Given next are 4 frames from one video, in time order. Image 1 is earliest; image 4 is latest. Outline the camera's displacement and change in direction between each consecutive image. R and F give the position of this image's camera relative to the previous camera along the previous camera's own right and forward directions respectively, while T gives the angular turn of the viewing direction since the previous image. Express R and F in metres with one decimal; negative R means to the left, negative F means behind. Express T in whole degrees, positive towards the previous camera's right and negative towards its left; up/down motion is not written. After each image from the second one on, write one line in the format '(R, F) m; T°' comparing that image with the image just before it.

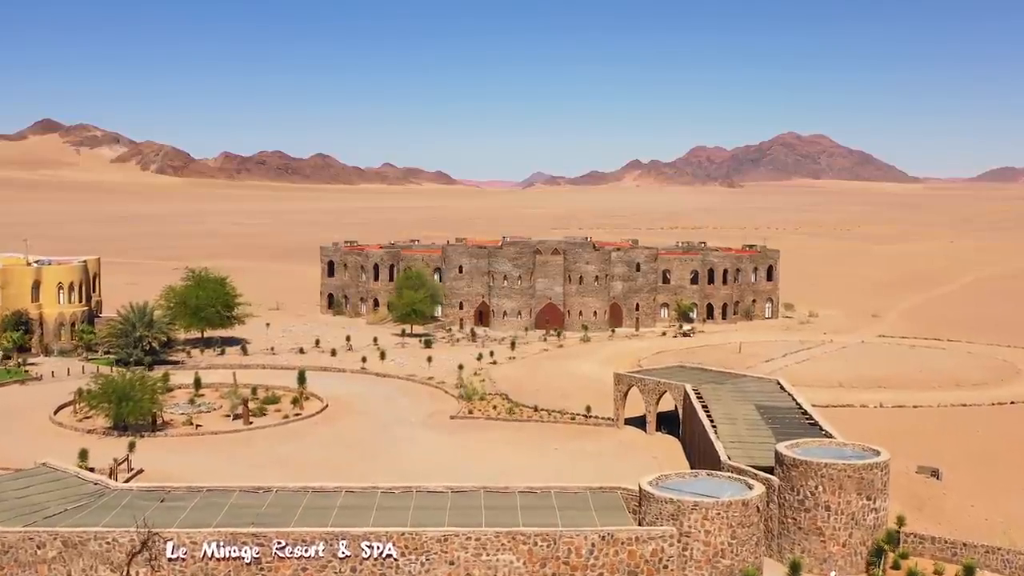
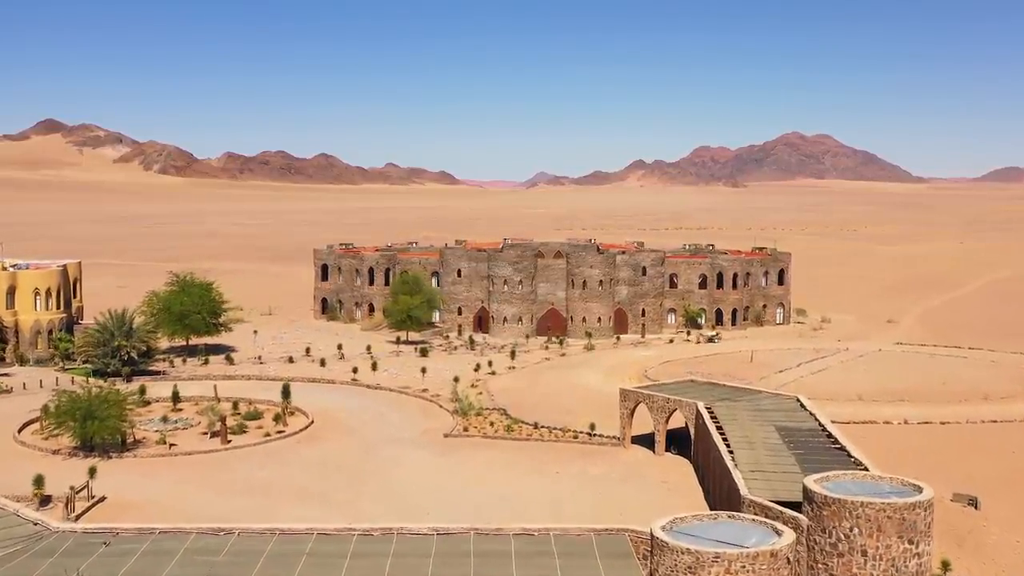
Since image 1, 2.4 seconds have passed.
(+0.2, +2.9) m; 0°
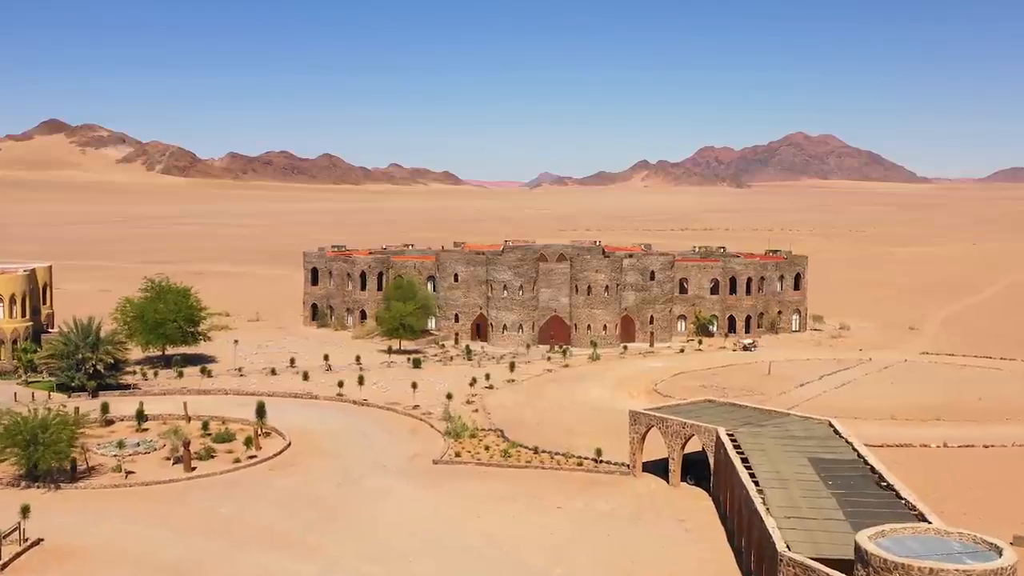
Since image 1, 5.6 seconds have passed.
(+0.2, +4.0) m; 0°
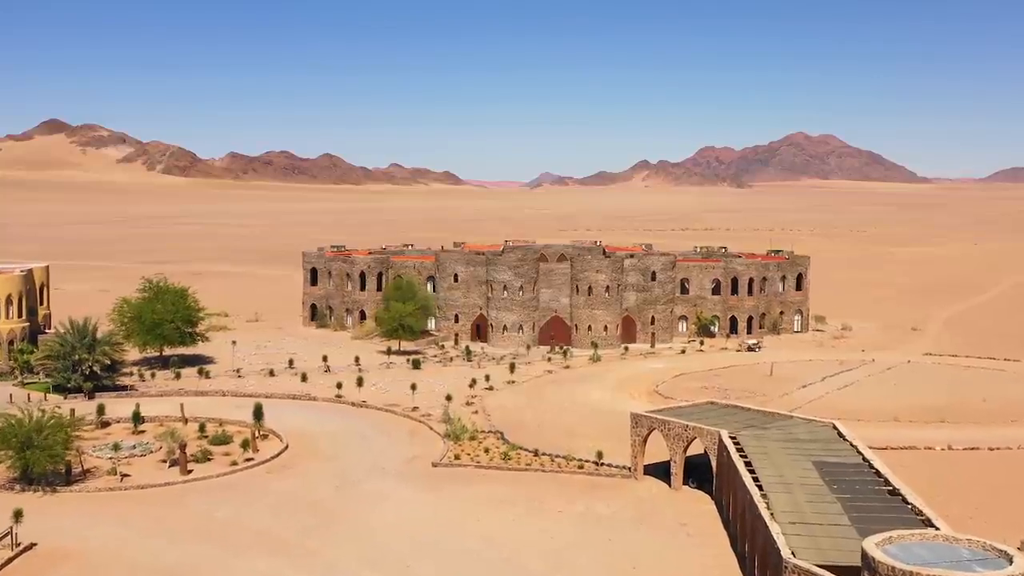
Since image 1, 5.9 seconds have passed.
(0.0, +0.4) m; 0°
